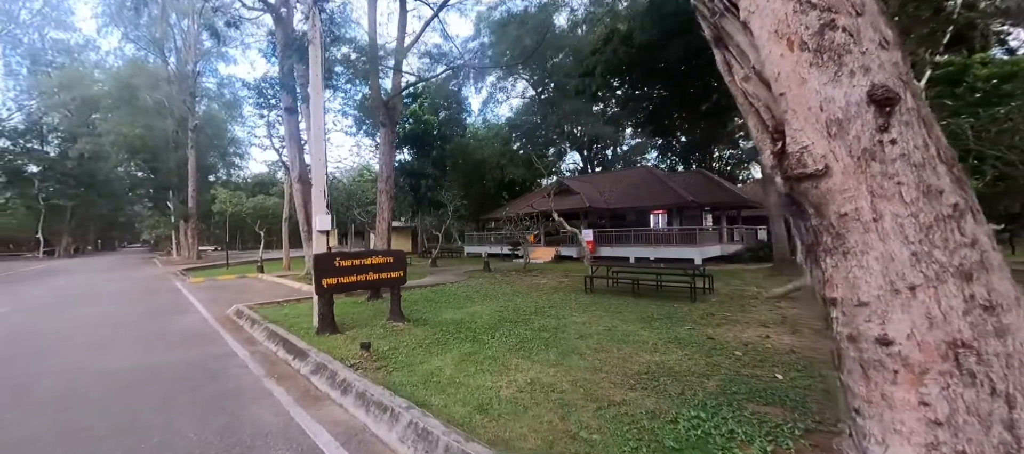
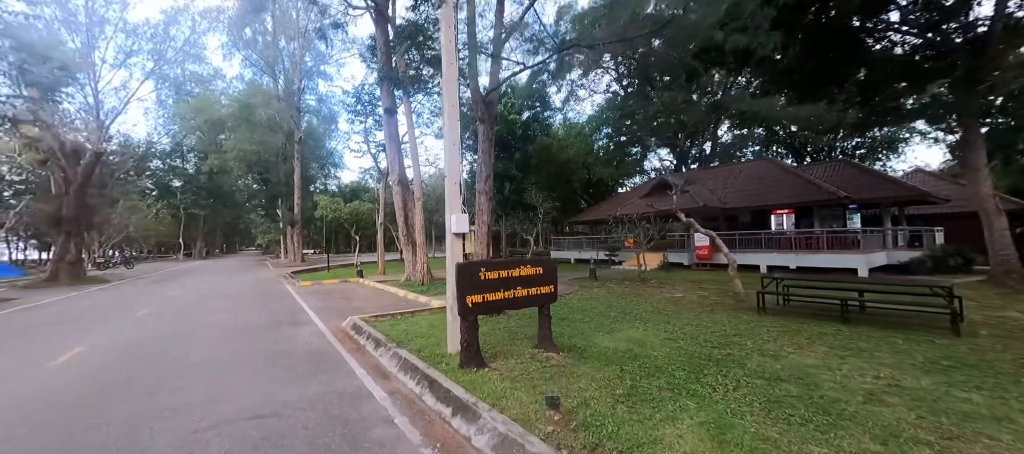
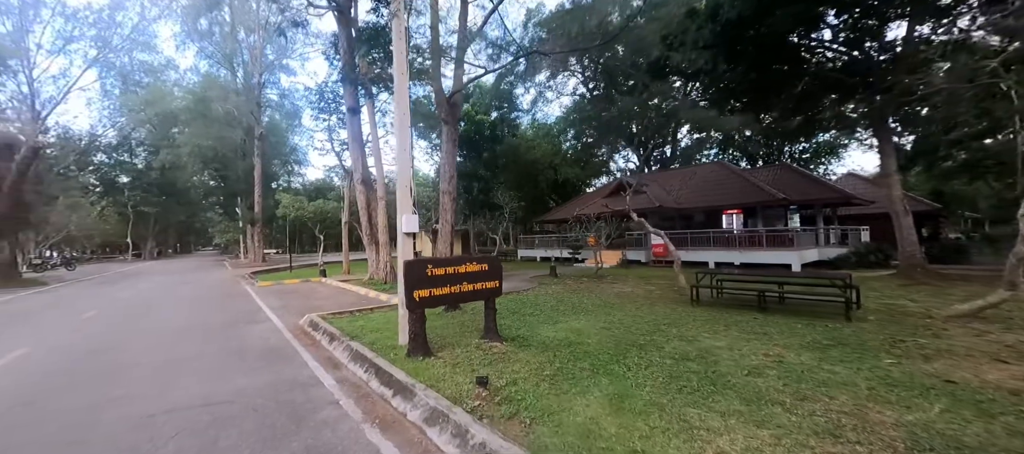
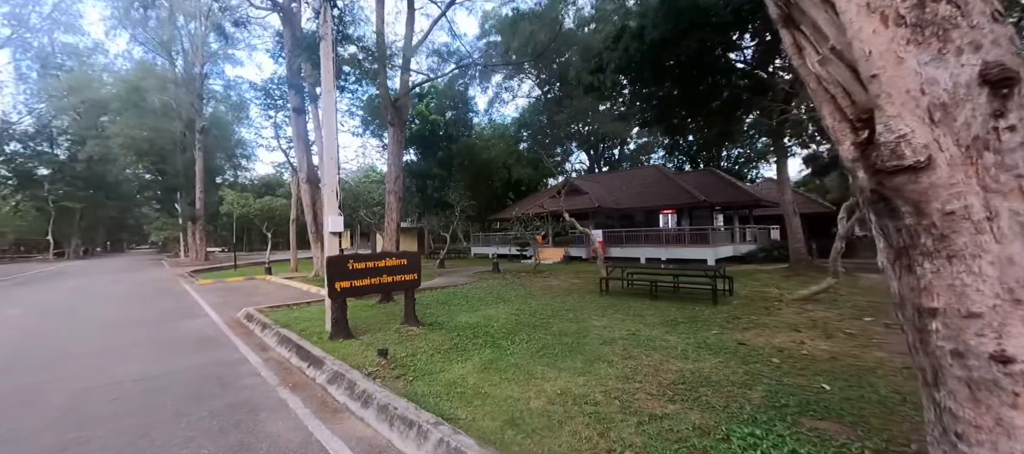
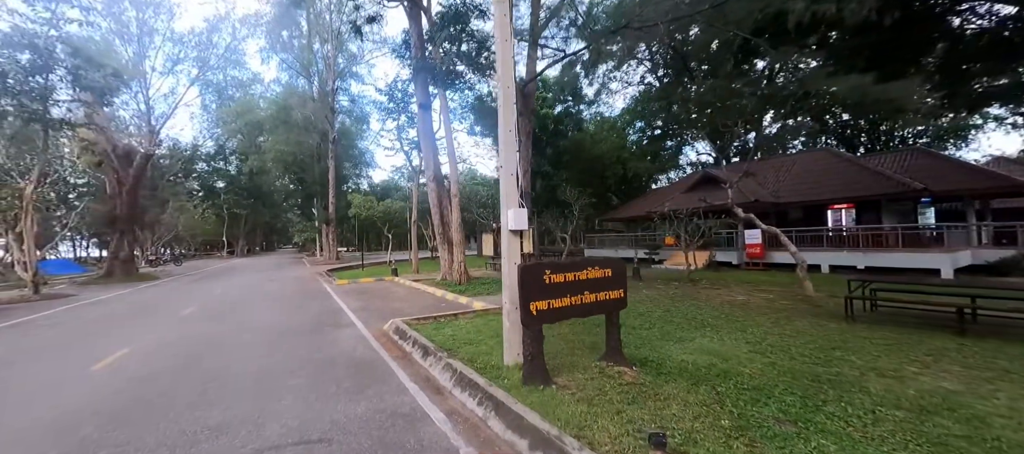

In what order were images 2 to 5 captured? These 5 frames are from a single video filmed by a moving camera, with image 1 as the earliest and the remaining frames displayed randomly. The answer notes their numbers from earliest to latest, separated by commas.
4, 3, 2, 5
